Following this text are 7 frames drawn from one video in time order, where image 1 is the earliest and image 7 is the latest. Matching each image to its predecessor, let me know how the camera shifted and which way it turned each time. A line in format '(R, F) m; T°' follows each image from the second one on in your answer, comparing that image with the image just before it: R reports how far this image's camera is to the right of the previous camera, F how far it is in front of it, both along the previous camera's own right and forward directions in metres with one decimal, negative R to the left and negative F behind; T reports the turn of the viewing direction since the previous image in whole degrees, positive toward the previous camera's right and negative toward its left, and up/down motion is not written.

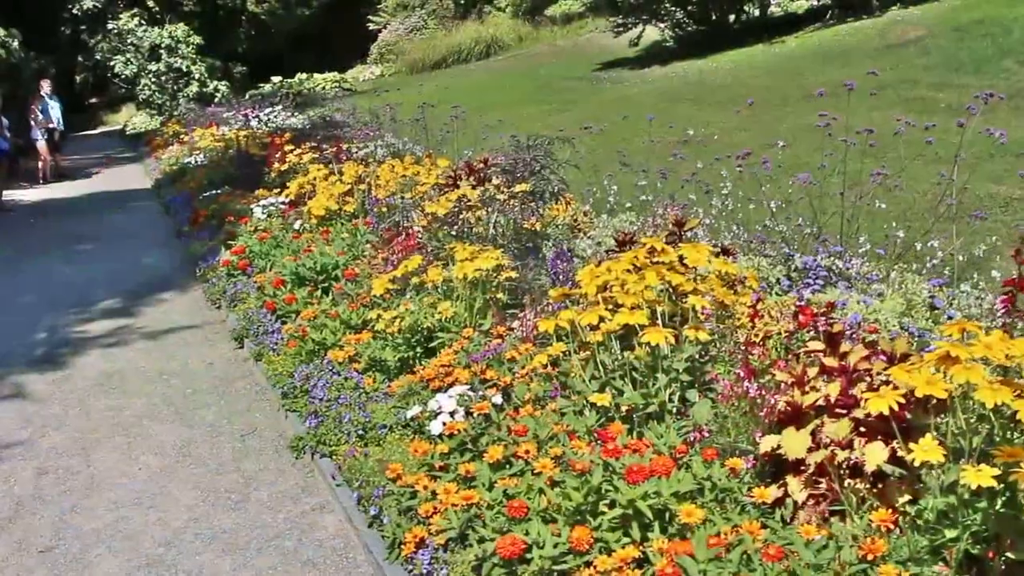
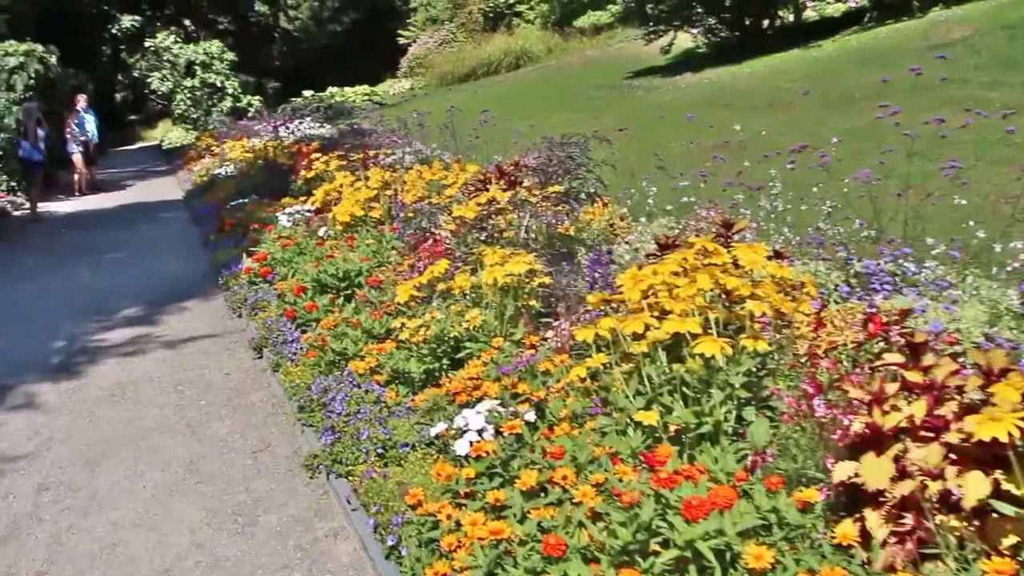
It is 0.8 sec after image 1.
(0.0, +0.4) m; -2°
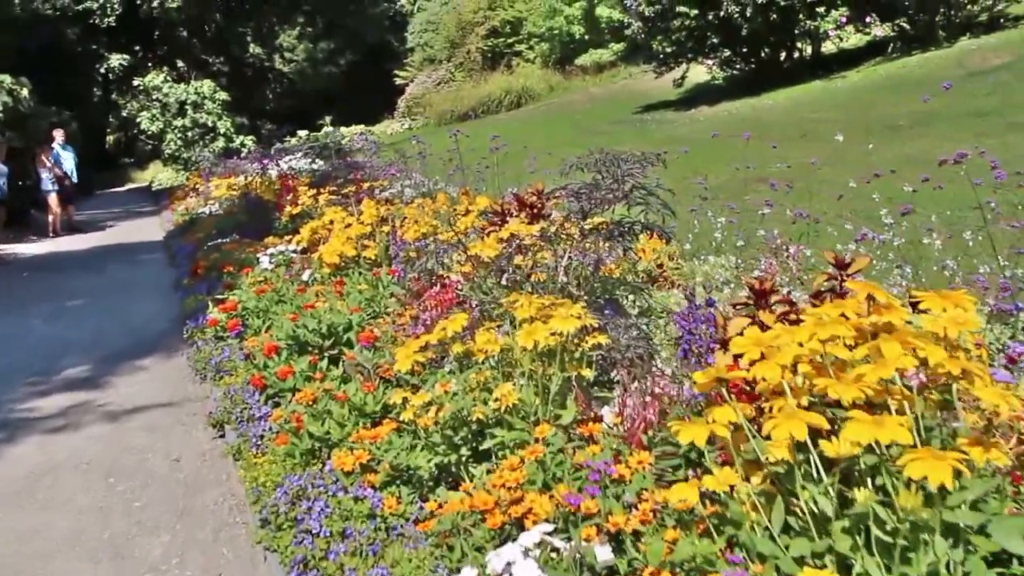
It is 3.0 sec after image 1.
(-0.2, +1.4) m; 0°
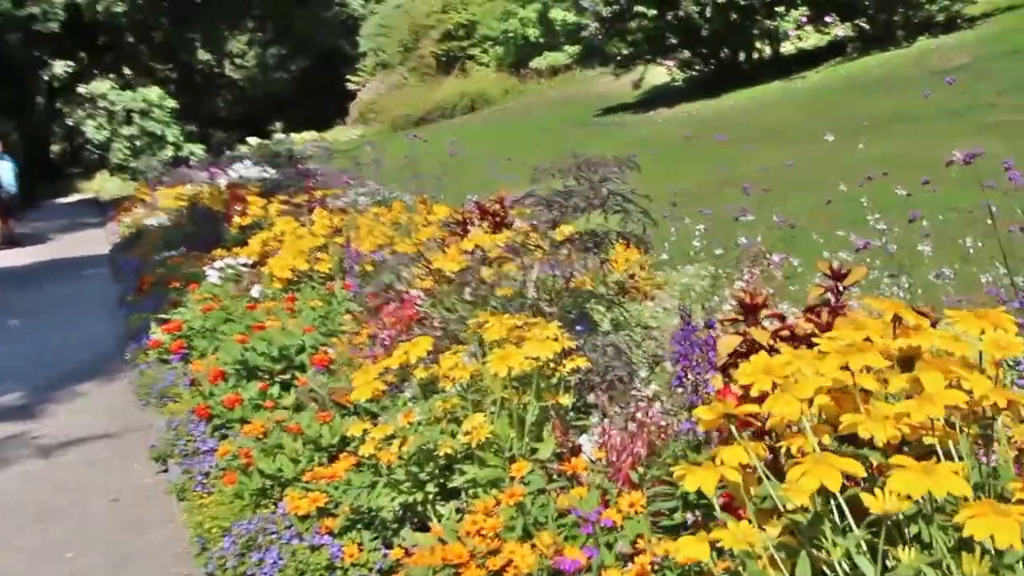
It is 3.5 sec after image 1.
(0.0, +0.3) m; +2°
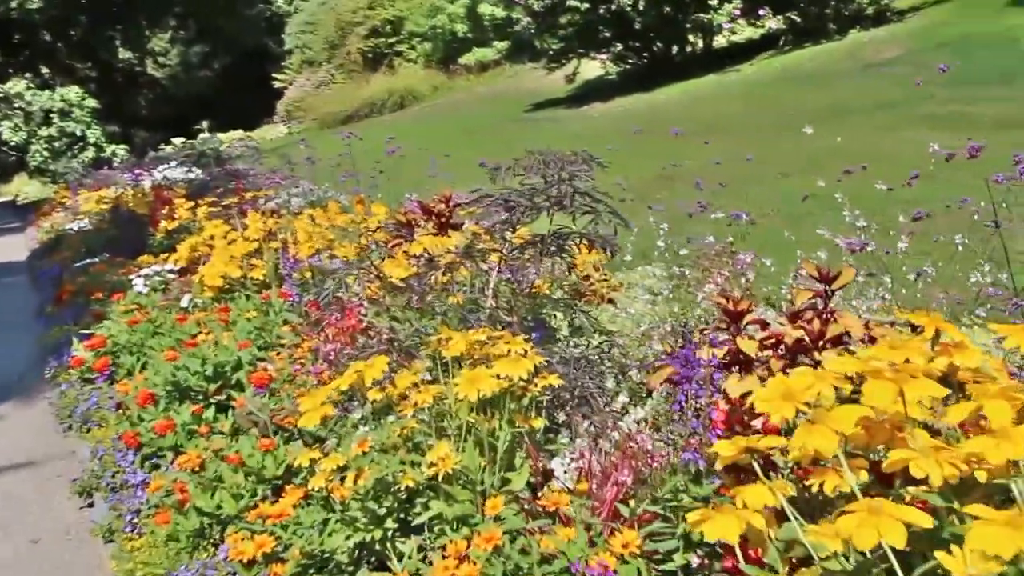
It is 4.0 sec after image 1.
(-0.1, +0.3) m; +4°
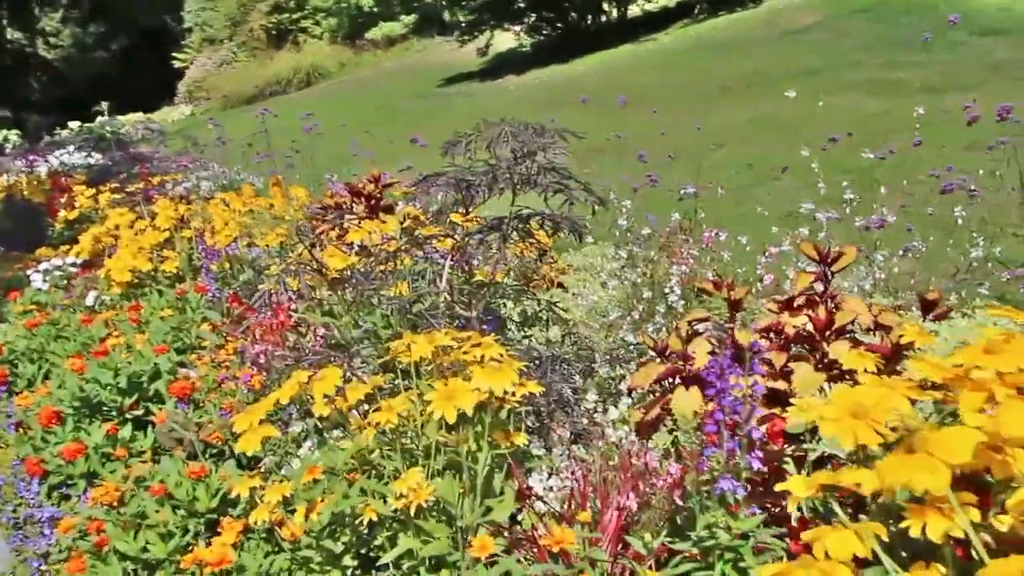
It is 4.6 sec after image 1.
(-0.1, +0.4) m; +5°
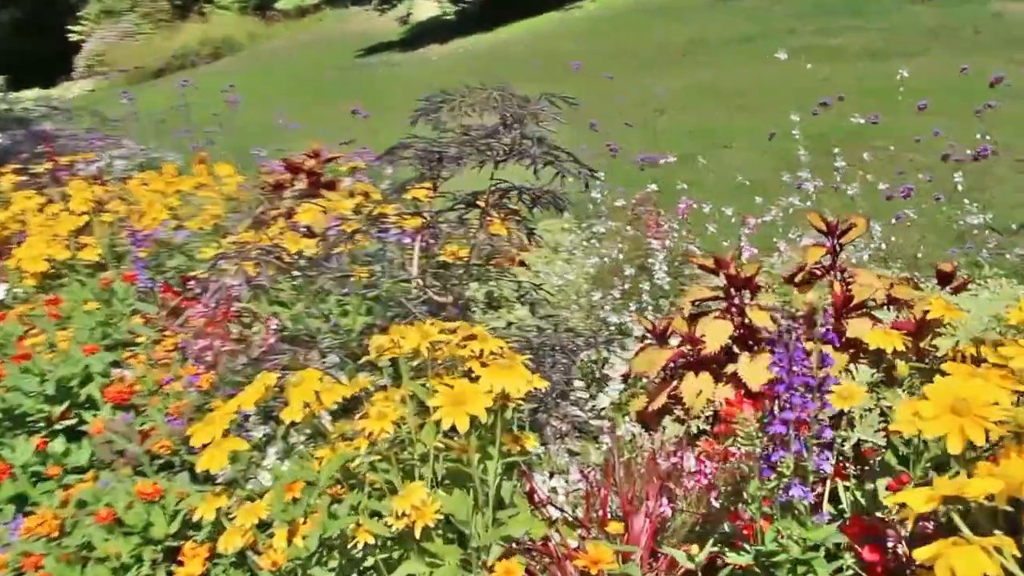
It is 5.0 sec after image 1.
(-0.2, +0.3) m; +5°
